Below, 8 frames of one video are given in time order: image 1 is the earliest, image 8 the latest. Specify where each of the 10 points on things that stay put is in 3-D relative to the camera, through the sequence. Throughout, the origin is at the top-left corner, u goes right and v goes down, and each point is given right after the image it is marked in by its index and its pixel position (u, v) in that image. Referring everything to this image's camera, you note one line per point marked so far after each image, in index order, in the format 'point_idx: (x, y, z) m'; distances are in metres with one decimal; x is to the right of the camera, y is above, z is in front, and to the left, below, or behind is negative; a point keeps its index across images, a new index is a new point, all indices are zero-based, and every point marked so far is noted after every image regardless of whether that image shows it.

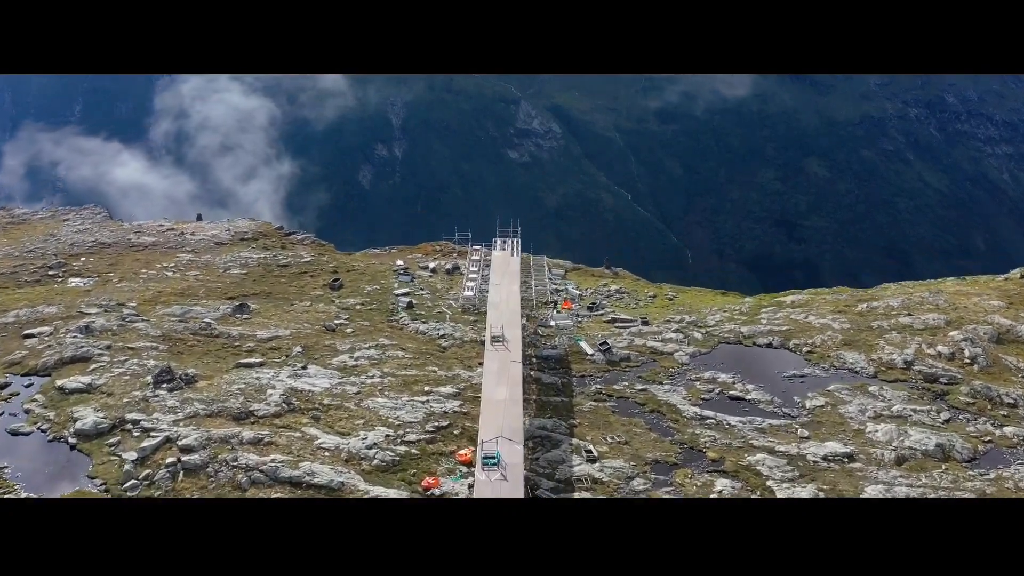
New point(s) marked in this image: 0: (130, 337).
0: (-9.2, -1.2, +19.9) m
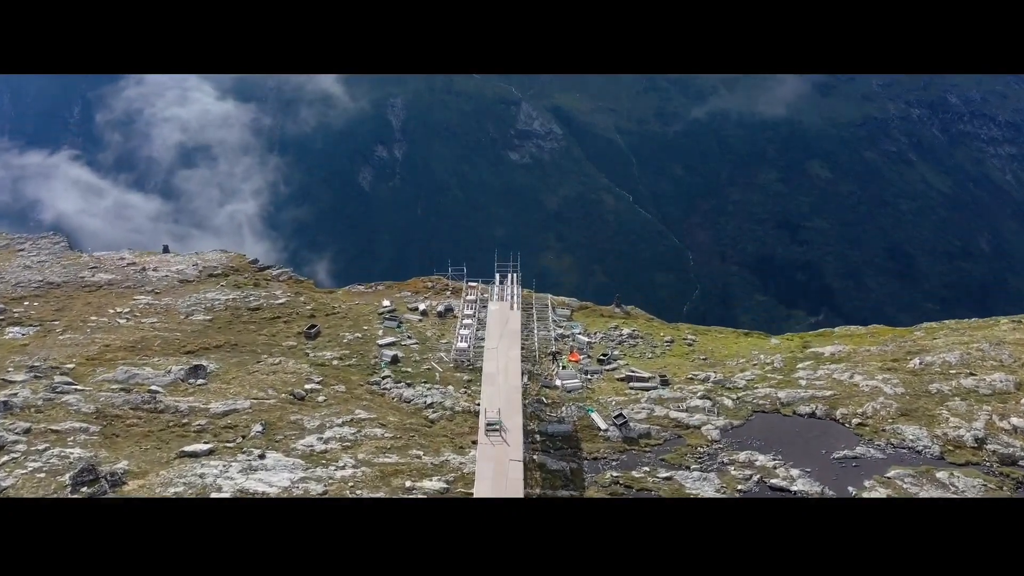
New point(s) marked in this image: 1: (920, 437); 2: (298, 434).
0: (-9.2, -2.6, +16.7) m
1: (+8.7, -3.2, +17.7) m
2: (-4.4, -3.0, +16.9) m
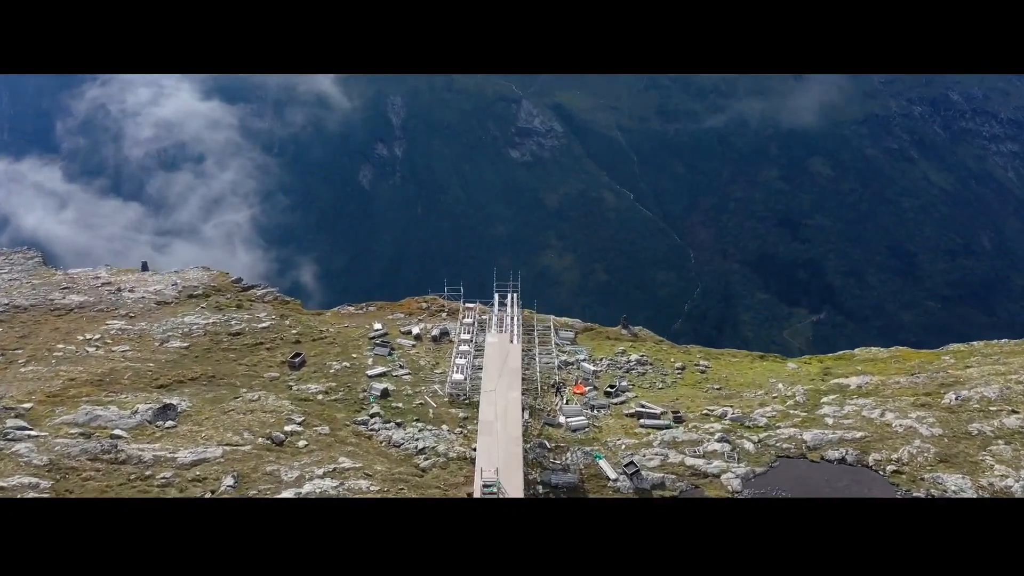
0: (-9.2, -3.3, +15.0) m
1: (+8.7, -3.8, +16.0) m
2: (-4.4, -3.7, +15.2) m
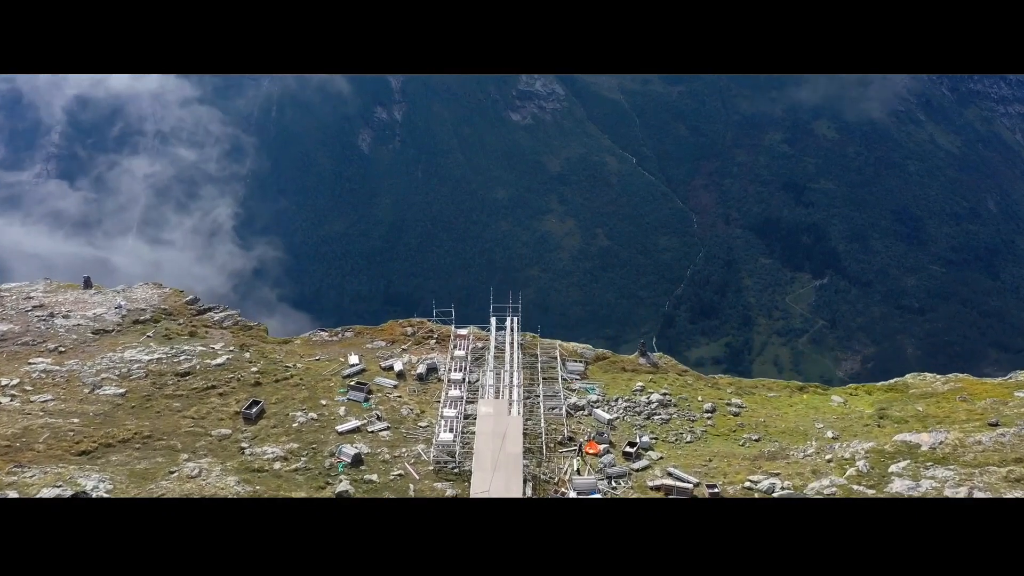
0: (-9.2, -4.4, +11.5) m
1: (+8.7, -4.9, +12.4) m
2: (-4.4, -4.8, +11.7) m
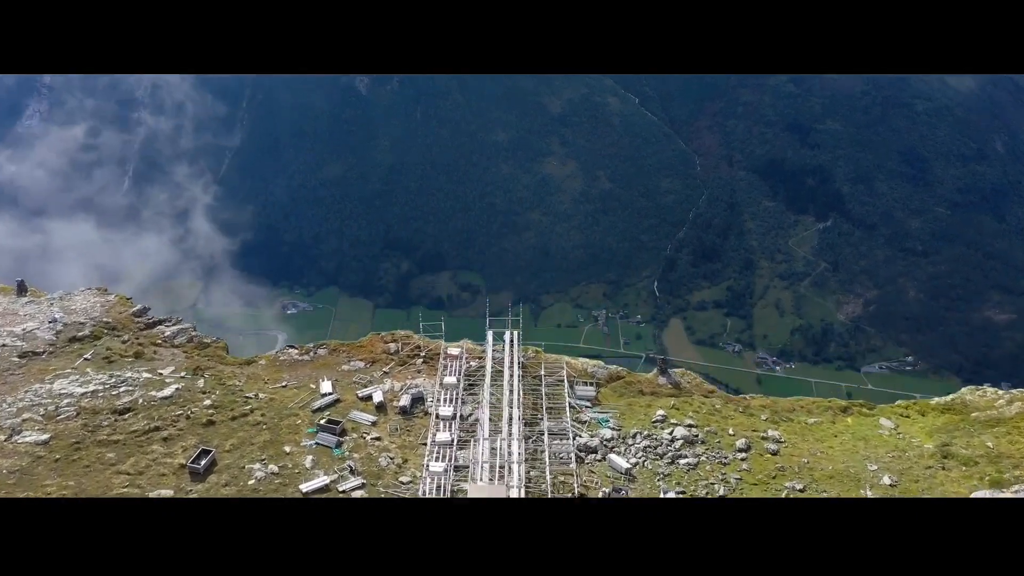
0: (-9.2, -5.4, +8.6) m
1: (+8.7, -5.8, +9.6) m
2: (-4.4, -5.7, +8.8) m
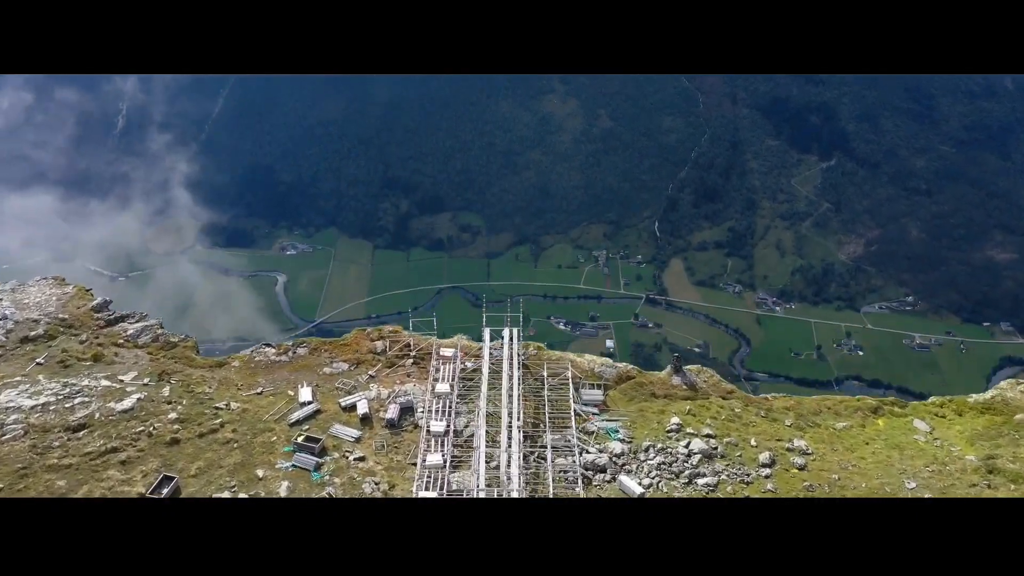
0: (-9.2, -6.0, +7.1) m
1: (+8.7, -6.3, +8.1) m
2: (-4.4, -6.3, +7.4) m
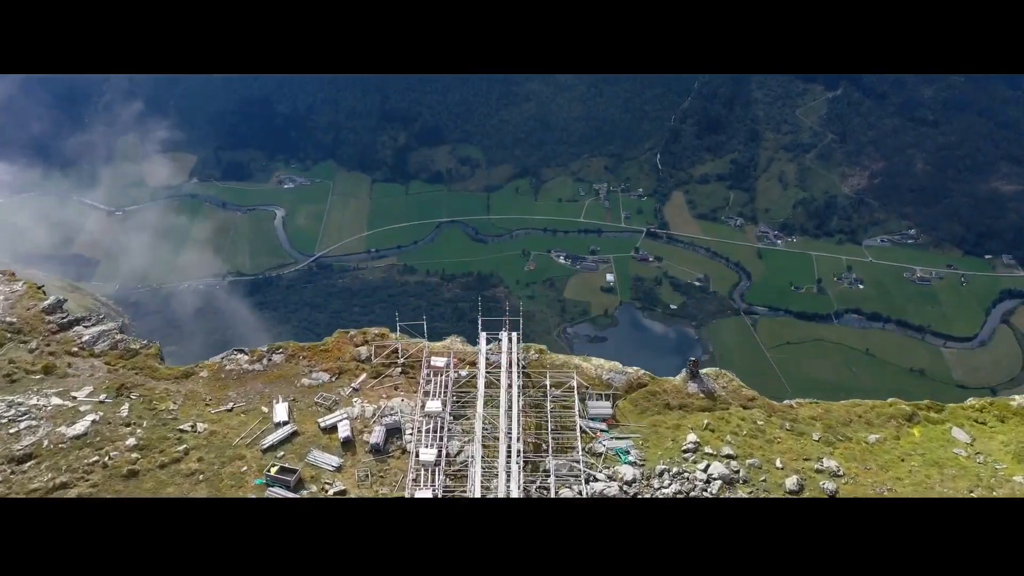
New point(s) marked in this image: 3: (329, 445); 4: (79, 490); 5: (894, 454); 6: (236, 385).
0: (-9.2, -6.9, +5.8) m
1: (+8.7, -7.0, +6.8) m
2: (-4.4, -7.2, +6.1) m
3: (-3.1, -2.6, +14.0) m
4: (-6.7, -3.2, +12.8) m
5: (+7.2, -3.1, +15.5) m
6: (-5.1, -1.7, +15.3) m
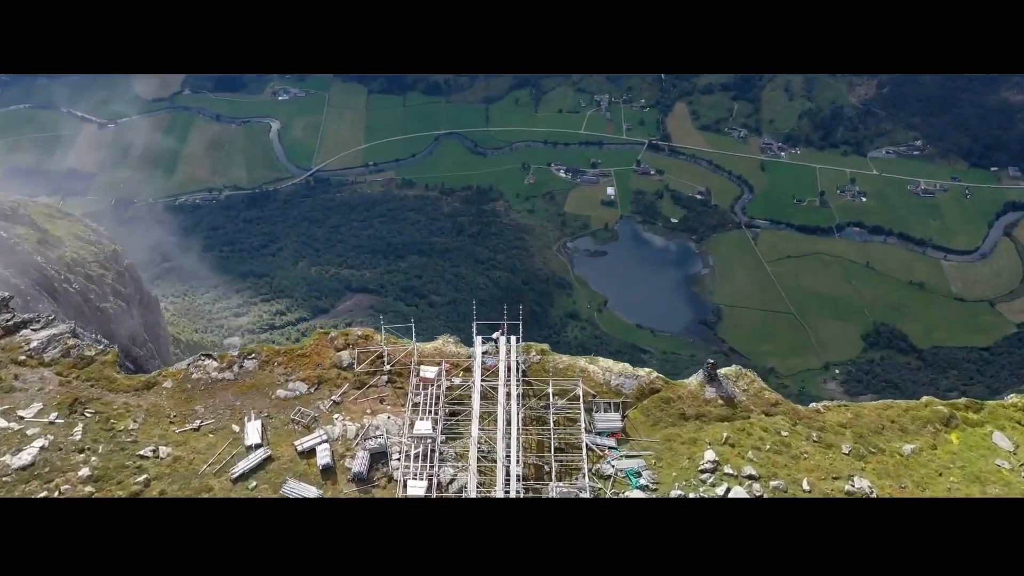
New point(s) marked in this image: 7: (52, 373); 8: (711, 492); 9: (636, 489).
0: (-9.2, -7.9, +4.8) m
1: (+8.6, -7.9, +5.8) m
2: (-4.4, -8.1, +5.1) m
3: (-3.1, -2.8, +12.6) m
4: (-6.7, -3.5, +11.4) m
5: (+7.1, -3.0, +14.1) m
6: (-5.1, -1.8, +13.8) m
7: (-7.7, -1.3, +13.8) m
8: (+3.1, -3.1, +12.8) m
9: (+1.9, -3.1, +12.8) m
